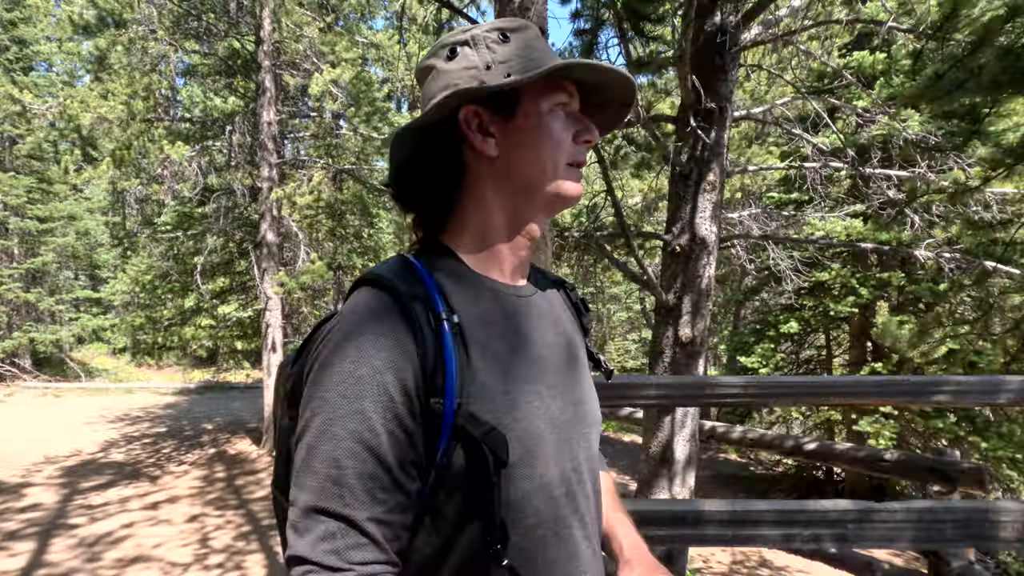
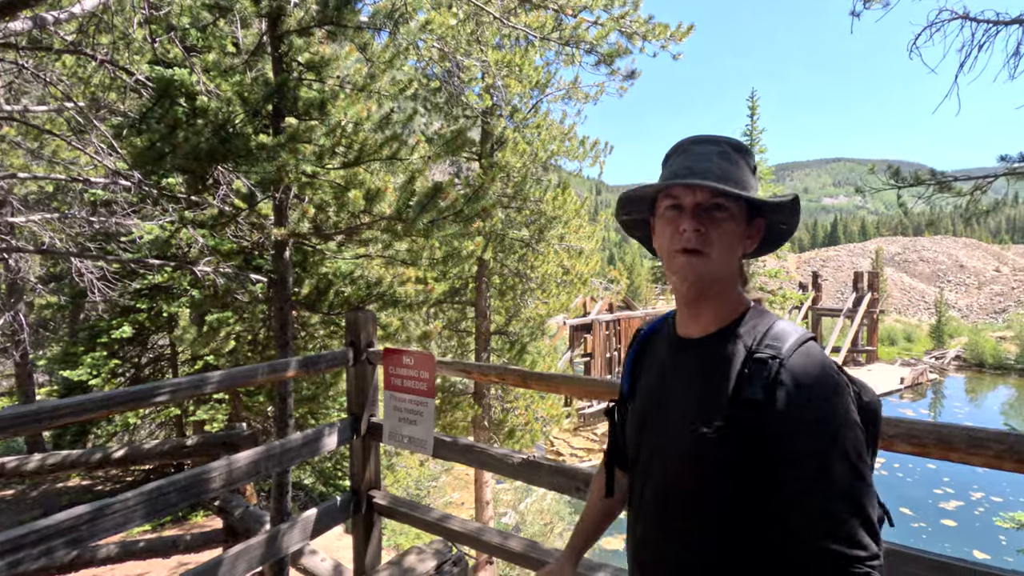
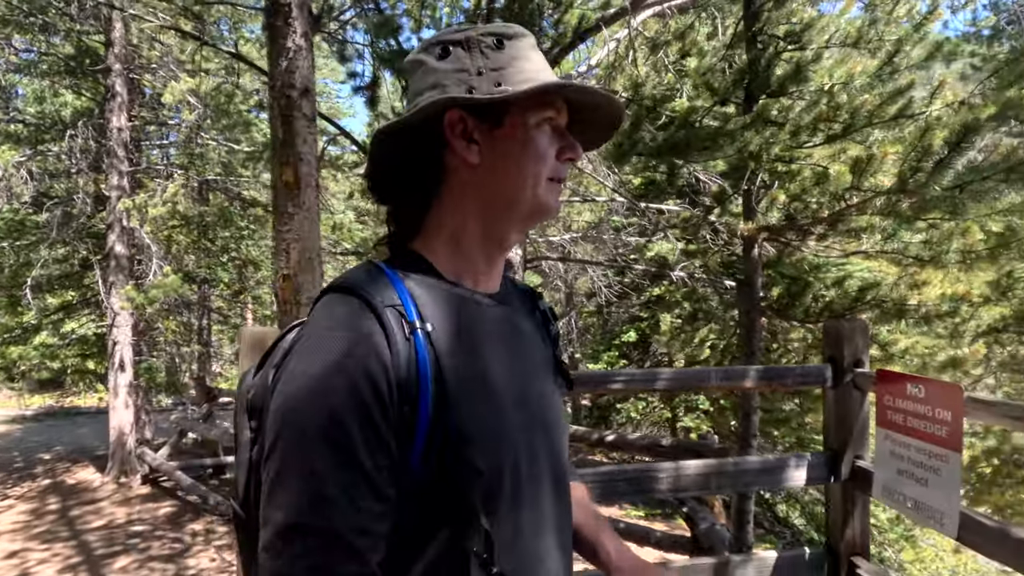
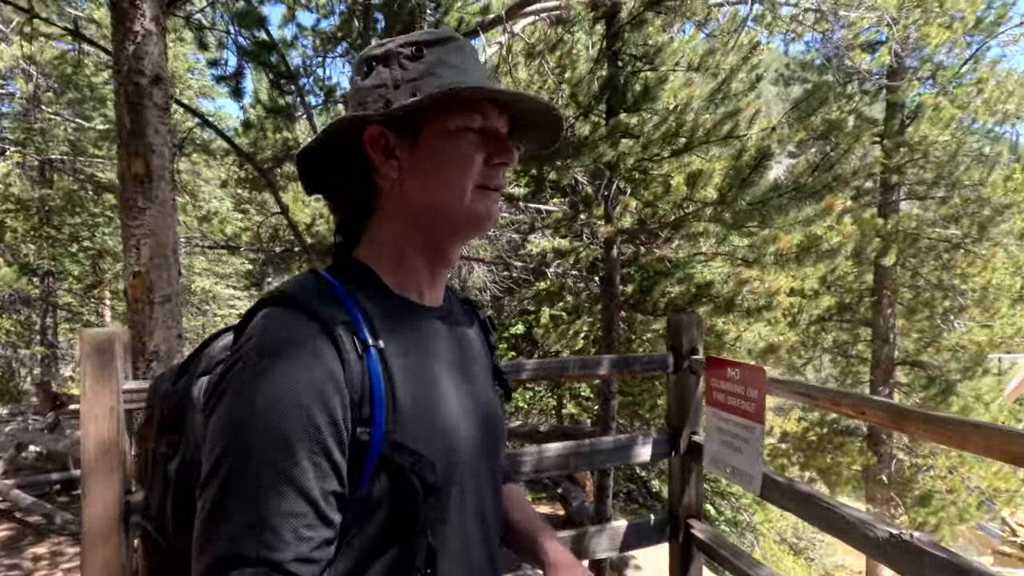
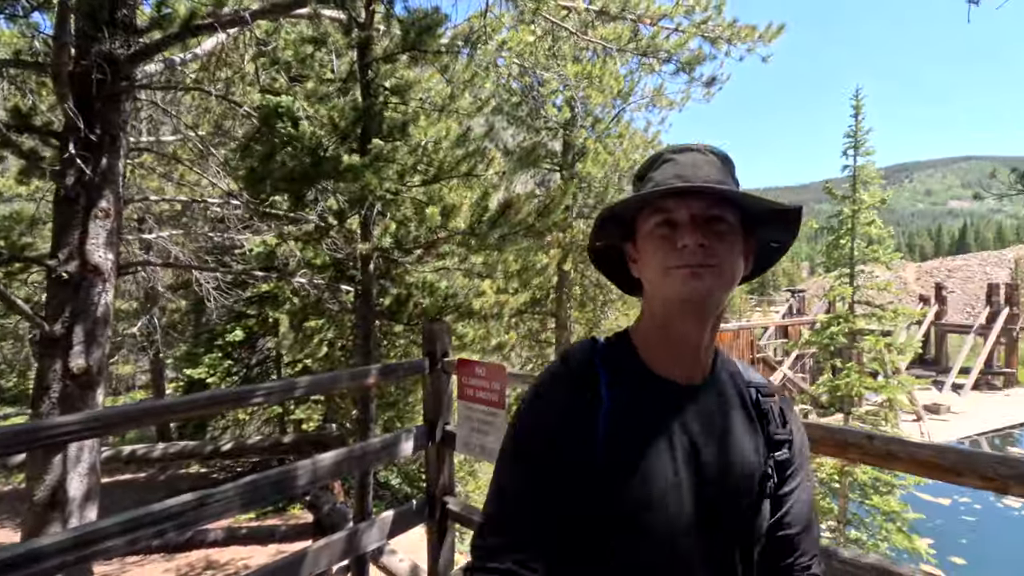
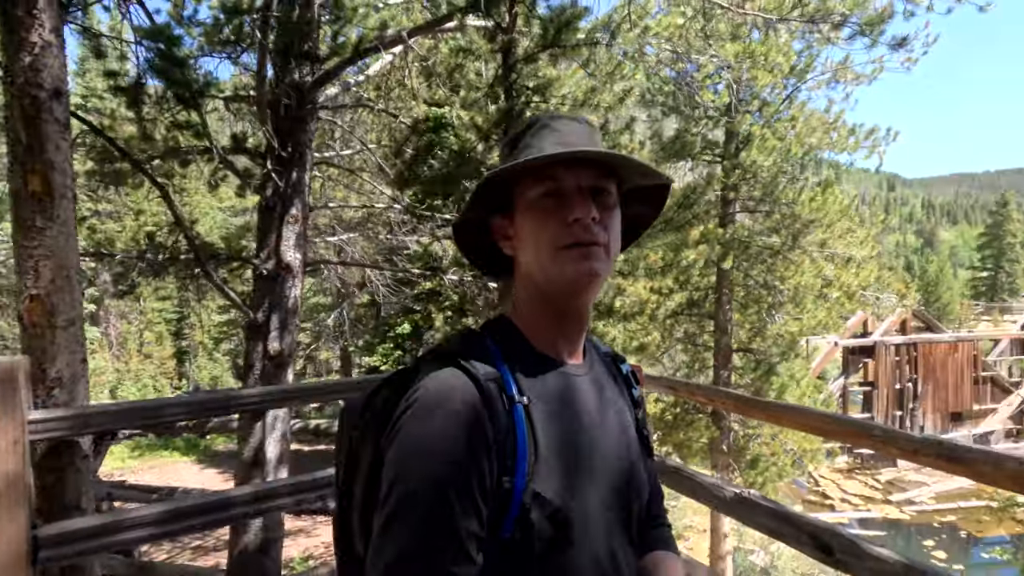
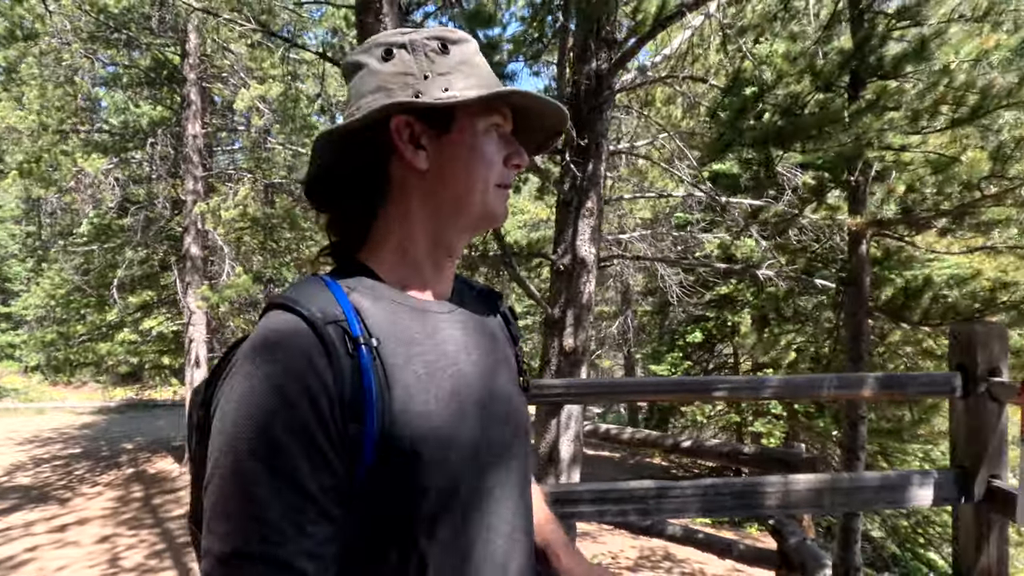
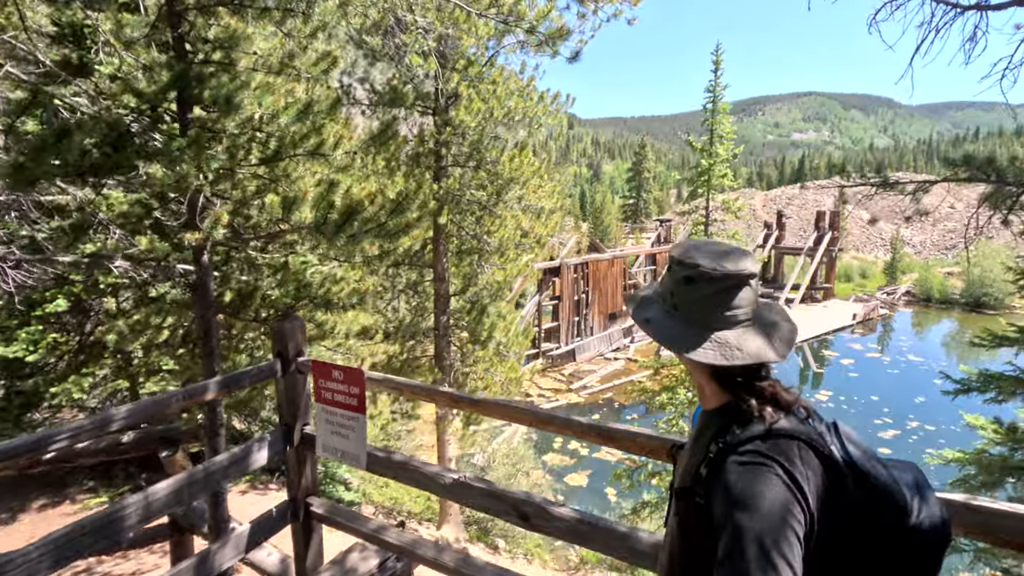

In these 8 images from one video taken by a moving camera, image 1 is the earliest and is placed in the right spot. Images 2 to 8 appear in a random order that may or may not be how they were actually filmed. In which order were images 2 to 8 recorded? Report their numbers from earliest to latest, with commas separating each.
7, 3, 4, 6, 5, 2, 8
